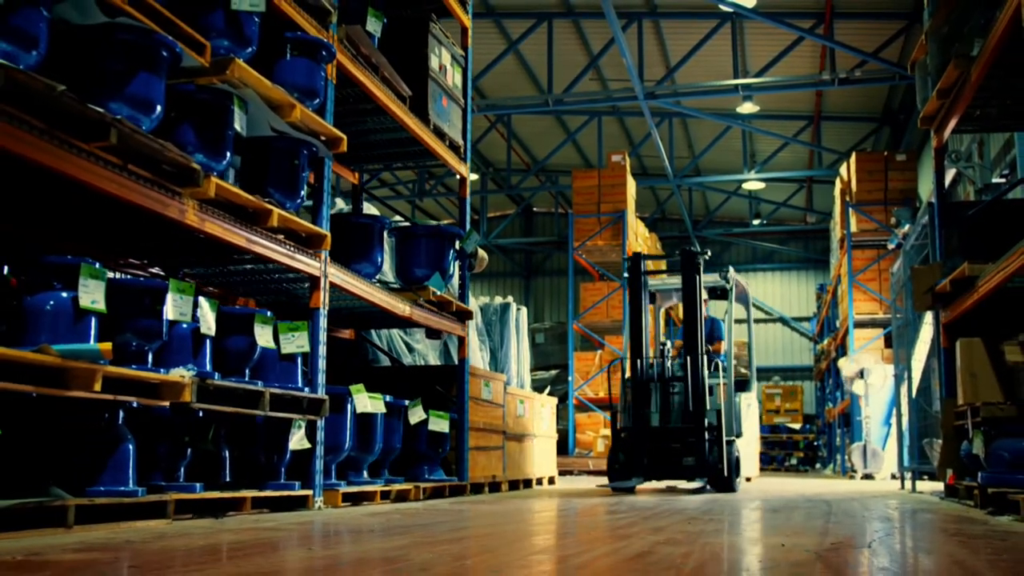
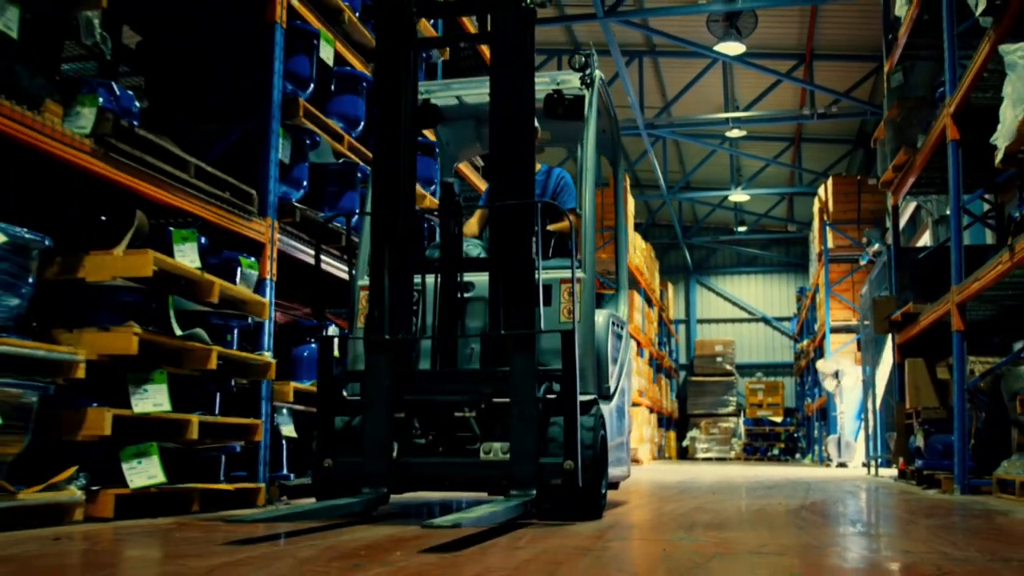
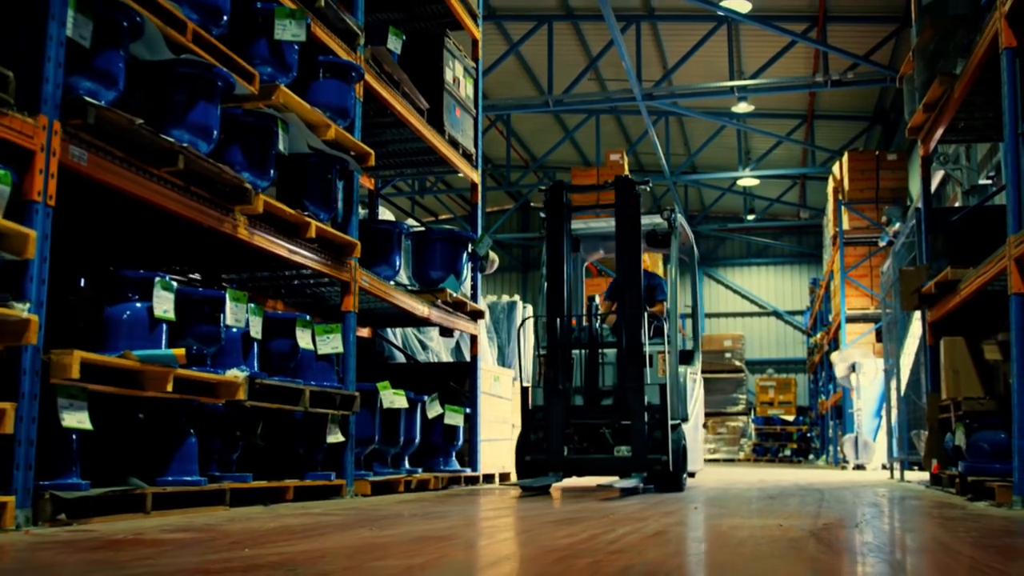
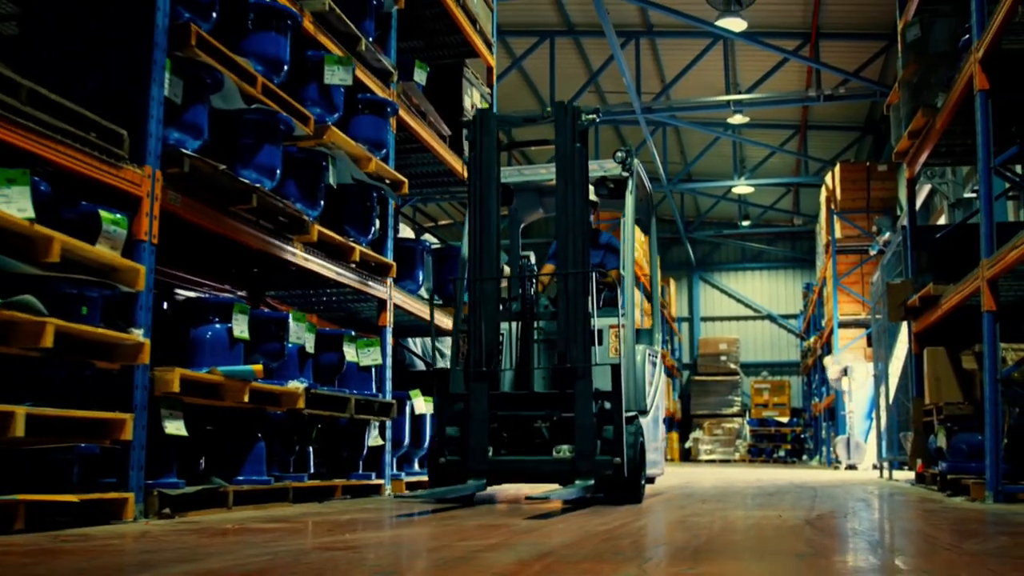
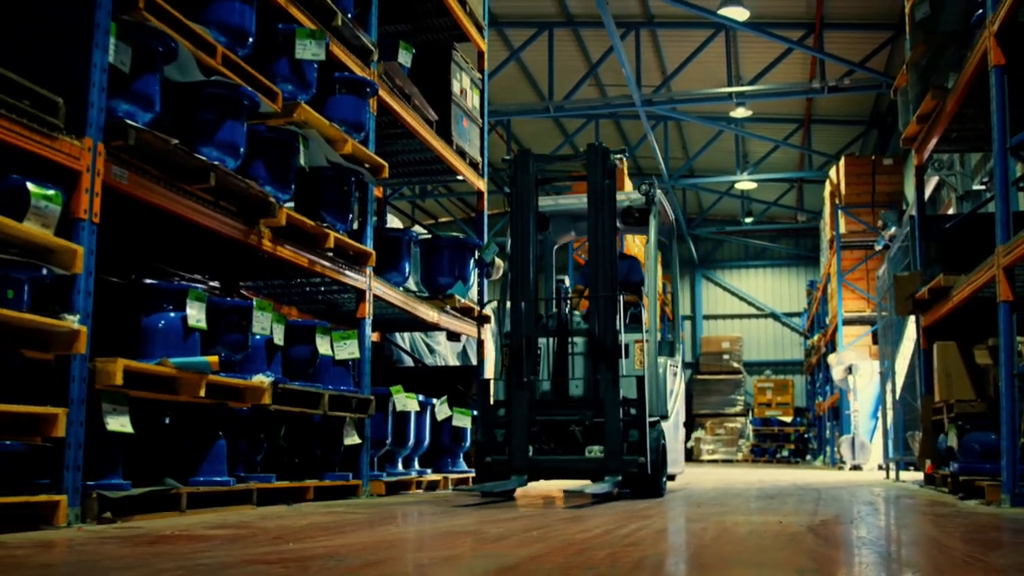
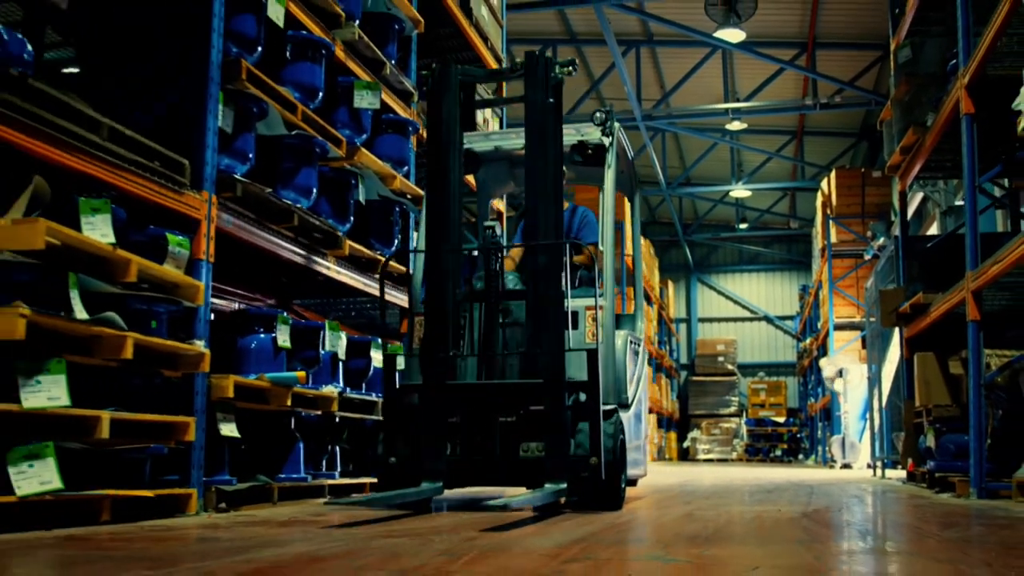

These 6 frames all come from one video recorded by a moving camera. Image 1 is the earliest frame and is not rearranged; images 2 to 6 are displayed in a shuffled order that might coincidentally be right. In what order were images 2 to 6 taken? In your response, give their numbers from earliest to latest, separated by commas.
3, 5, 4, 6, 2
